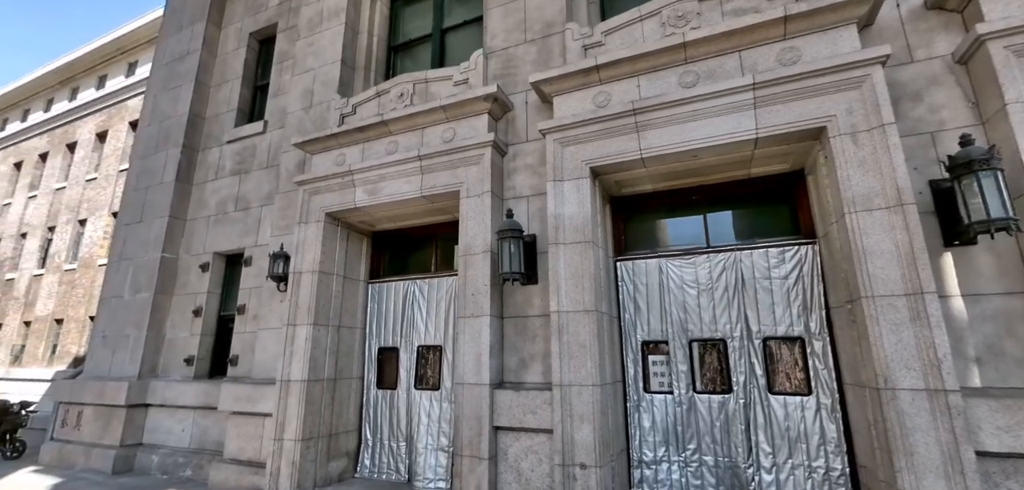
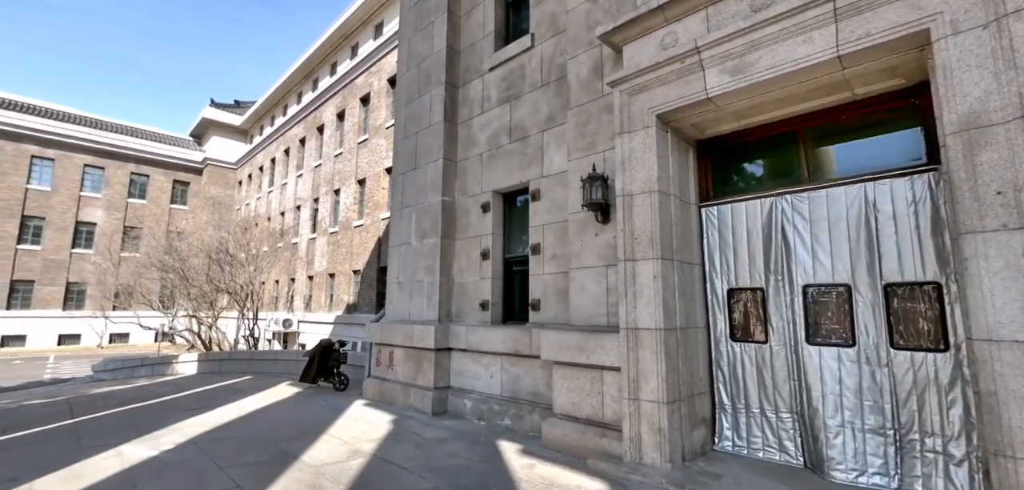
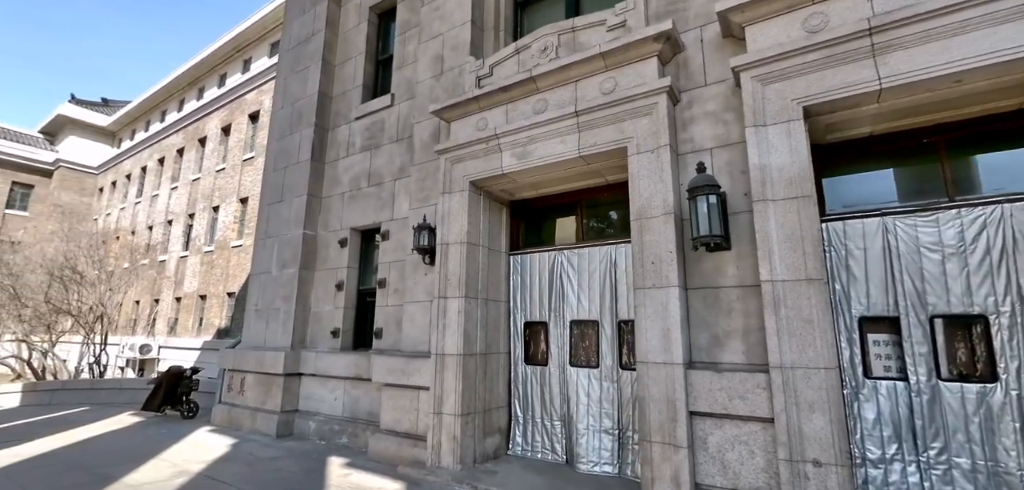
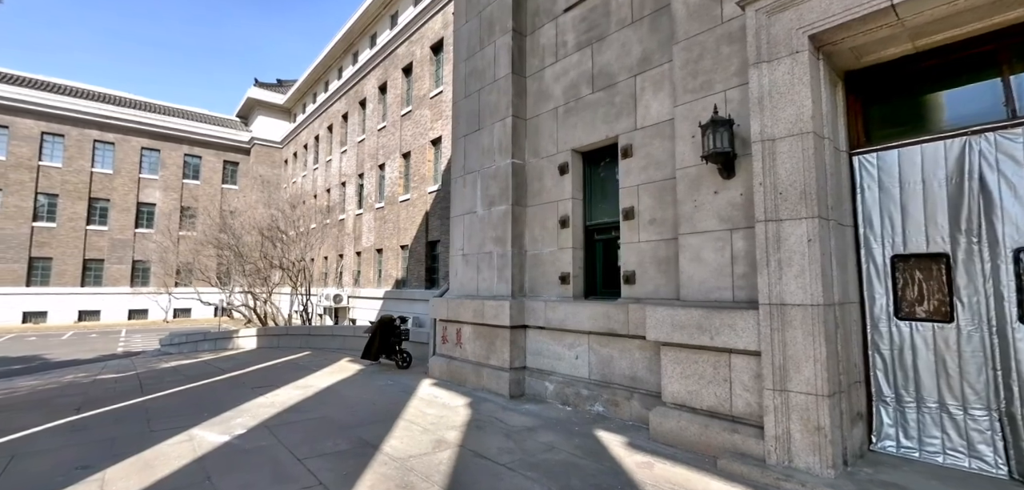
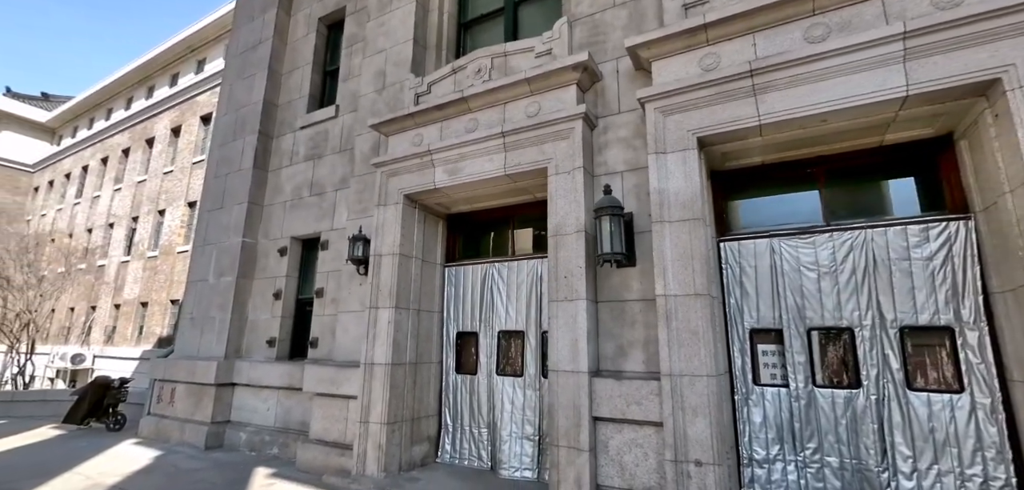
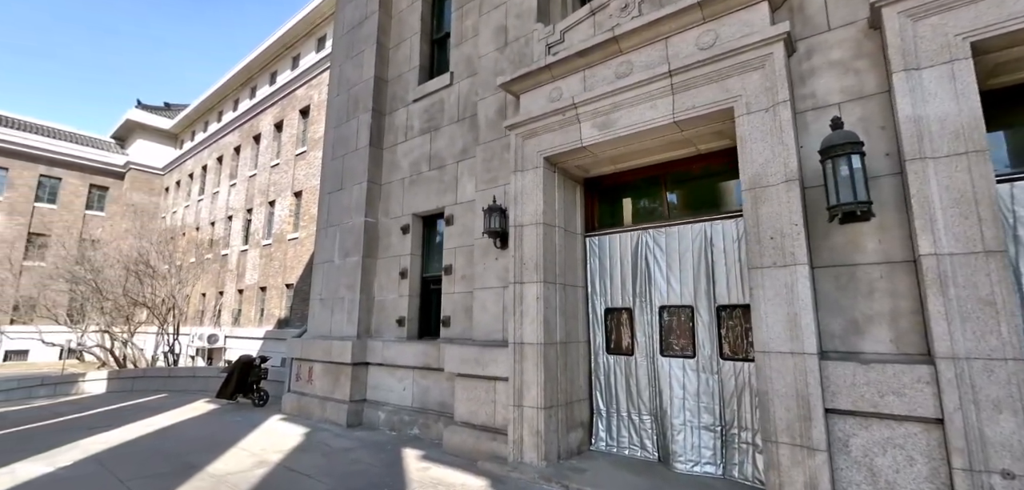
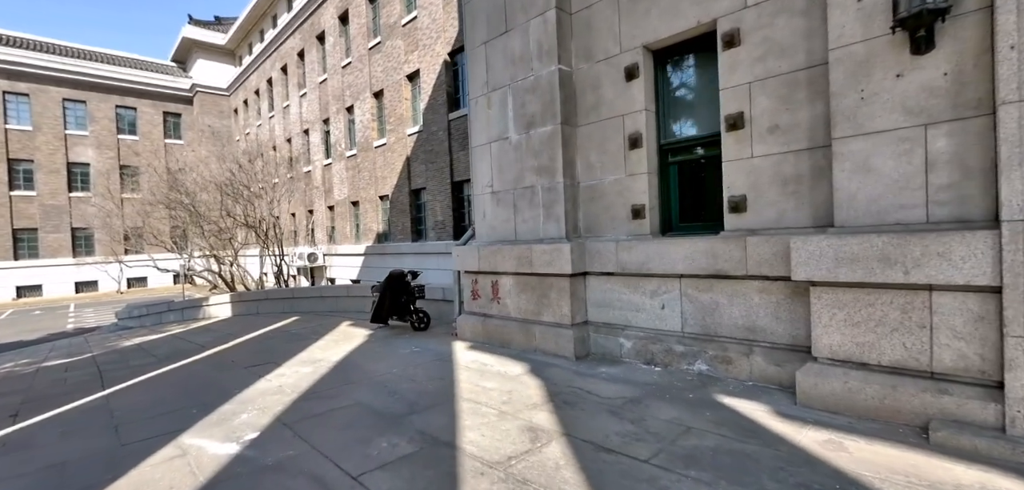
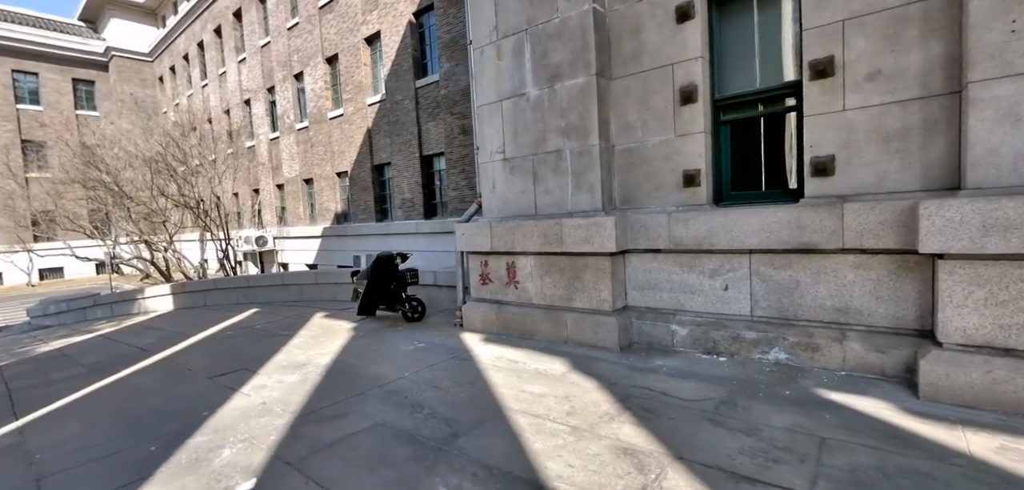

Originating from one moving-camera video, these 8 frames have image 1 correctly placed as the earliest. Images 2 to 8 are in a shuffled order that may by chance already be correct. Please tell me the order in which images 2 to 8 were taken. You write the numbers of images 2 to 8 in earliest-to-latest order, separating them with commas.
5, 3, 6, 2, 4, 7, 8
